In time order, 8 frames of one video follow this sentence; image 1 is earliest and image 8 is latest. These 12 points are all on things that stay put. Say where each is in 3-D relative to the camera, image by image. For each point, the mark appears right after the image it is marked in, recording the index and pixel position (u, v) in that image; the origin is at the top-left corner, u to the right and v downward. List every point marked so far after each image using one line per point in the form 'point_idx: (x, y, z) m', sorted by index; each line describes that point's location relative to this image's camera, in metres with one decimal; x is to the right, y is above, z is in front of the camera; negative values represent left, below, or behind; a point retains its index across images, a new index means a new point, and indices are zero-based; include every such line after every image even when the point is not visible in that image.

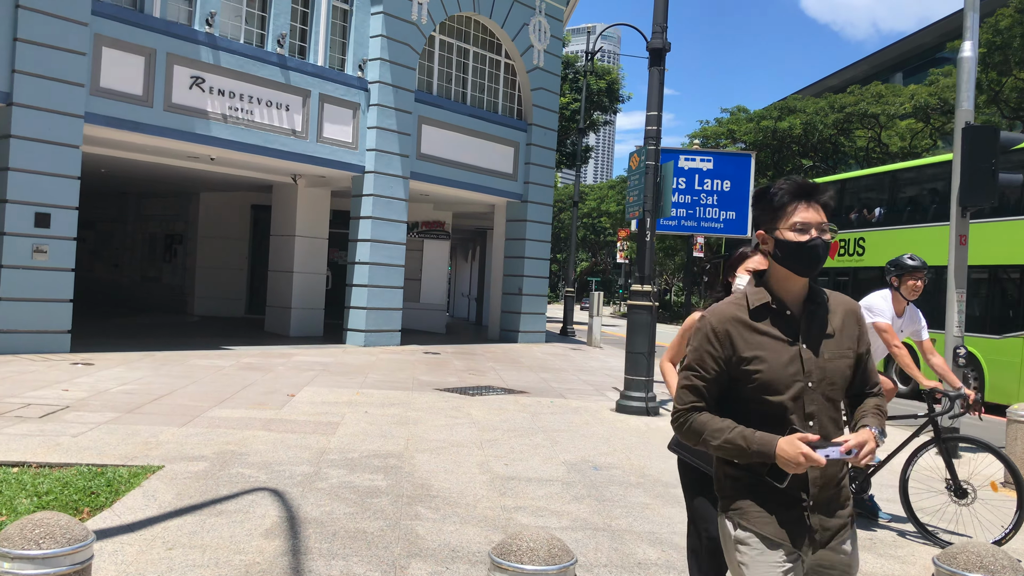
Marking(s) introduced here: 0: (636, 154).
0: (+1.6, +1.7, +10.5) m
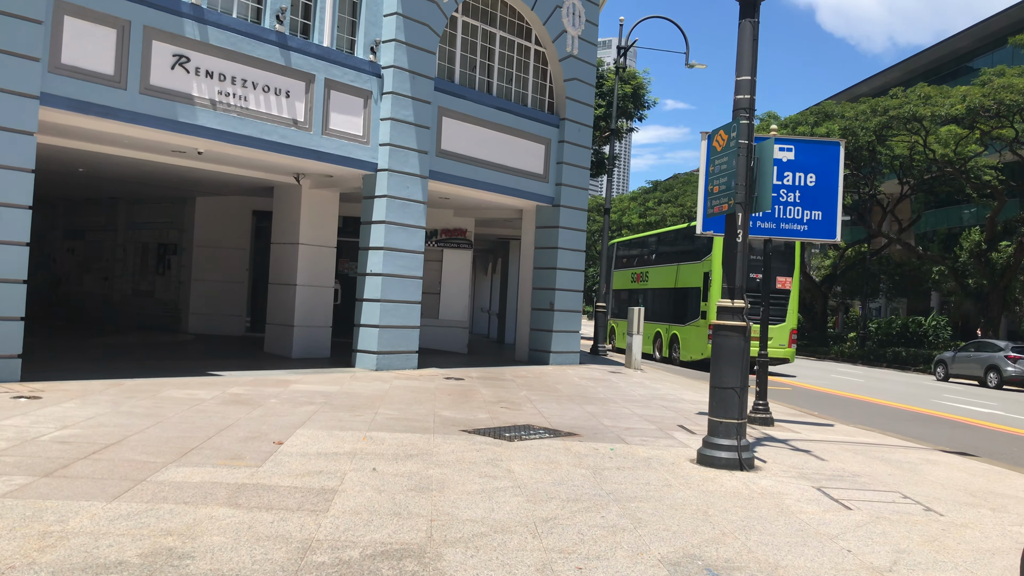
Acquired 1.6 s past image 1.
0: (+2.1, +1.5, +8.2) m
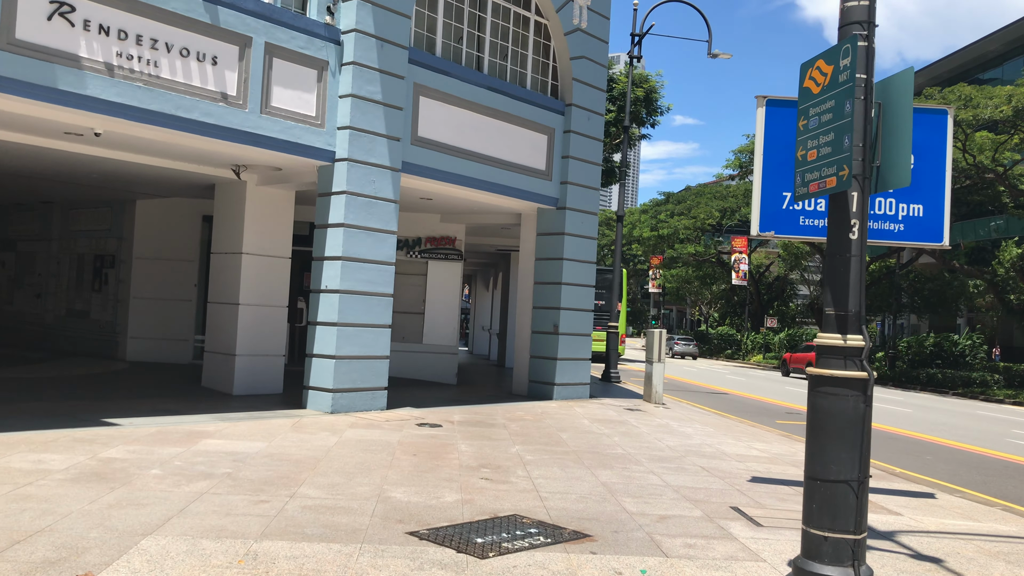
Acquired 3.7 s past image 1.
0: (+1.9, +1.4, +5.2) m
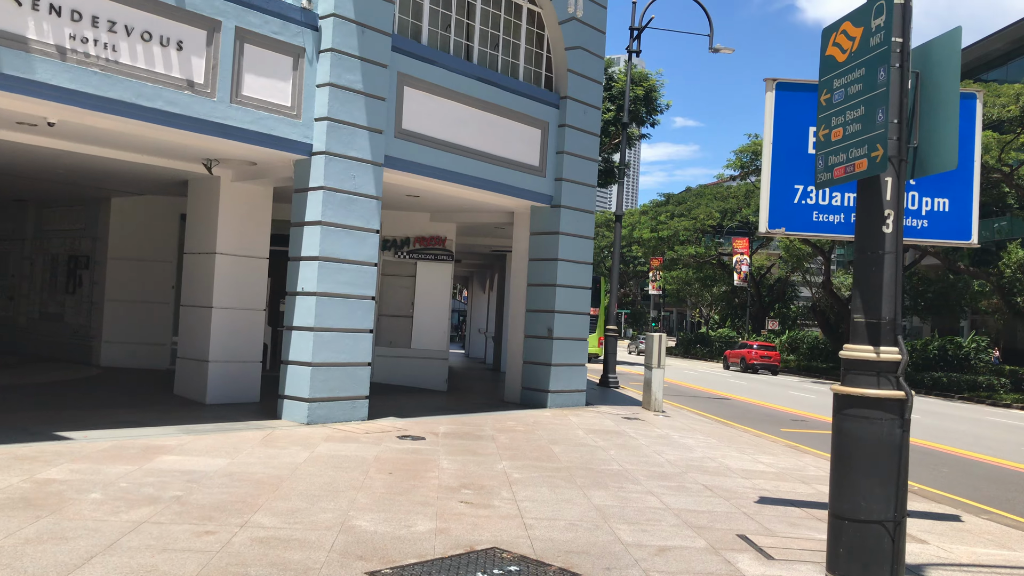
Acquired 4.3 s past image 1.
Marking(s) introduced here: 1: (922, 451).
0: (+1.8, +1.4, +4.4) m
1: (+7.7, -3.1, +15.6) m
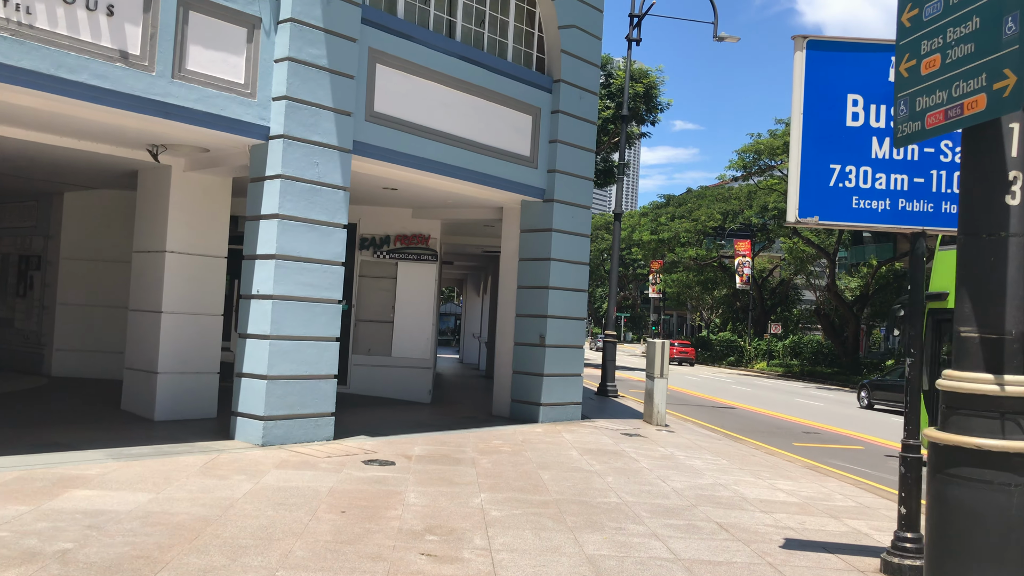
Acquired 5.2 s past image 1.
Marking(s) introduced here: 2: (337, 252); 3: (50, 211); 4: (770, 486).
0: (+1.6, +1.4, +3.1) m
1: (+7.5, -3.1, +14.3) m
2: (-2.1, +0.4, +10.1) m
3: (-8.1, +1.4, +14.6) m
4: (+2.9, -2.2, +9.2) m
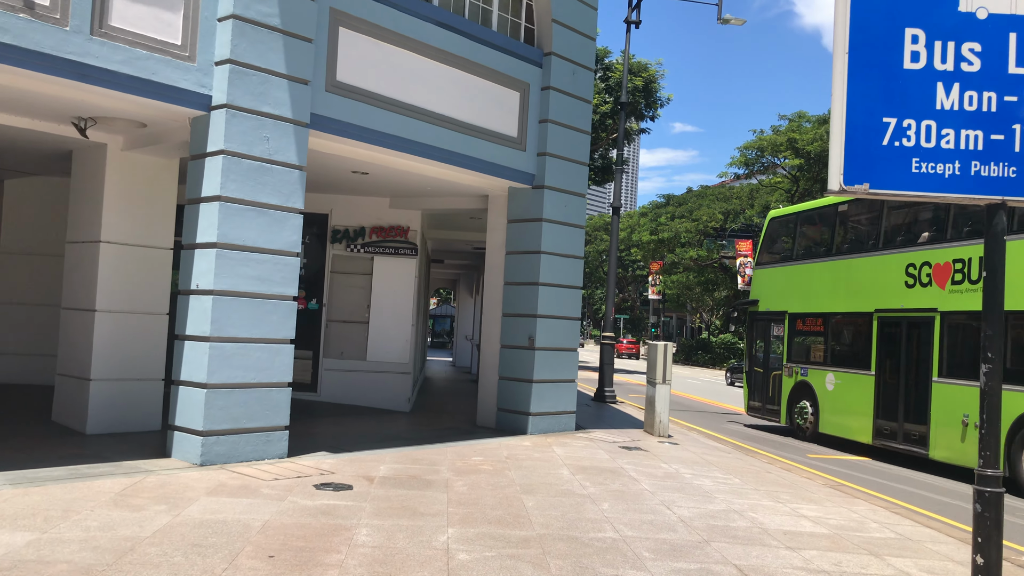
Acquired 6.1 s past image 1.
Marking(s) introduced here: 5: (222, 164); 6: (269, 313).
0: (+1.4, +1.5, +1.8) m
1: (+7.3, -3.1, +13.0) m
2: (-2.3, +0.5, +8.8) m
3: (-8.3, +1.4, +13.3) m
4: (+2.7, -2.1, +7.9) m
5: (-2.9, +1.2, +8.3) m
6: (-2.5, -0.3, +8.6) m
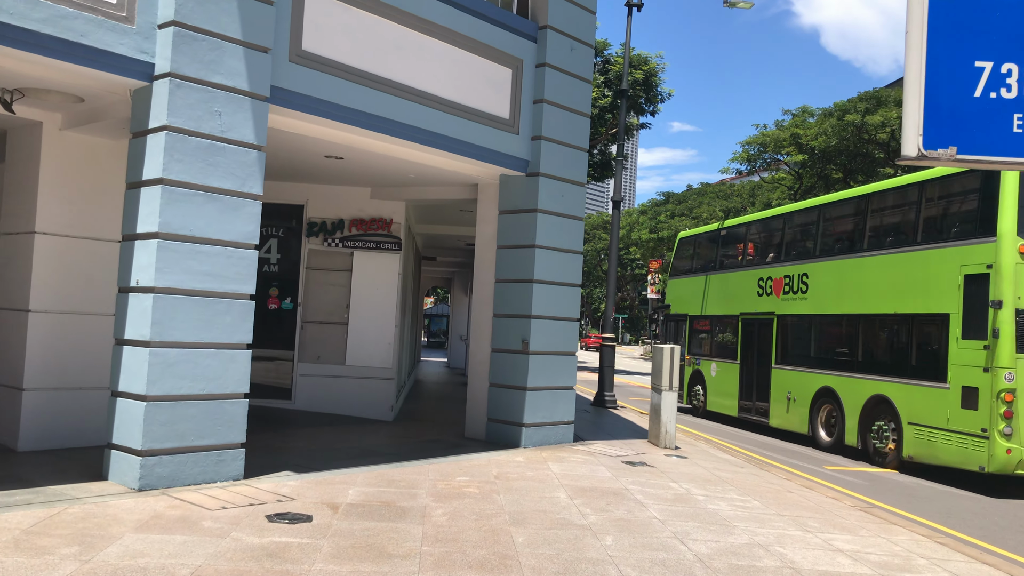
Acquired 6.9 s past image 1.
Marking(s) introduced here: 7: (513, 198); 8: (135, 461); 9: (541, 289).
0: (+1.3, +1.5, +0.7) m
1: (+7.2, -3.0, +11.9) m
2: (-2.4, +0.5, +7.7) m
3: (-8.5, +1.4, +12.2) m
4: (+2.6, -2.1, +6.8) m
5: (-3.0, +1.3, +7.1) m
6: (-2.6, -0.2, +7.5) m
7: (0.0, +1.2, +11.0) m
8: (-3.2, -1.5, +7.0) m
9: (+0.4, 0.0, +10.7) m
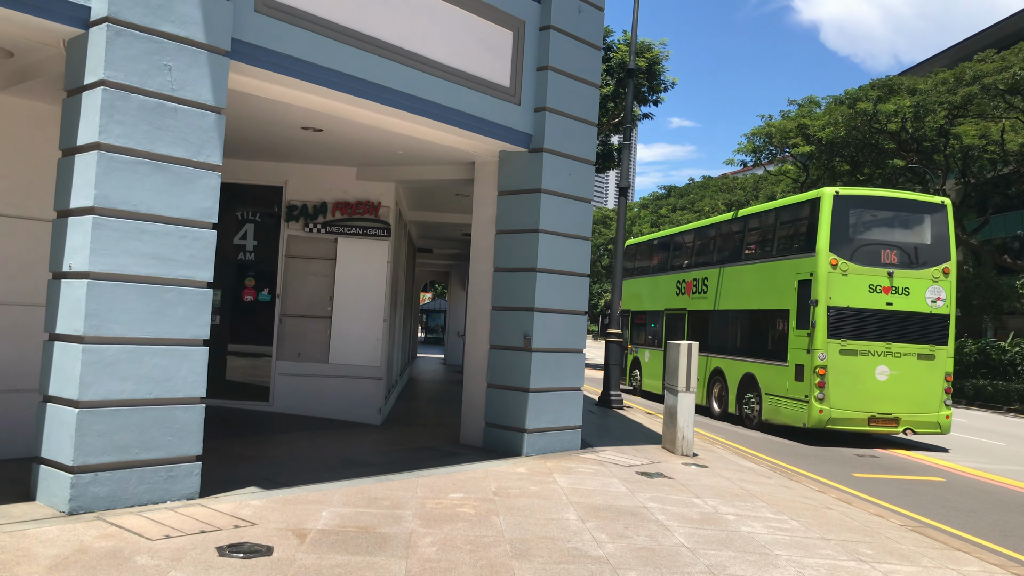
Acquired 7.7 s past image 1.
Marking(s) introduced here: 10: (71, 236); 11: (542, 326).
0: (+1.3, +1.5, -0.5) m
1: (+7.2, -2.9, +10.8) m
2: (-2.4, +0.6, +6.6) m
3: (-8.5, +1.6, +11.0) m
4: (+2.6, -2.0, +5.7) m
5: (-3.0, +1.4, +6.0) m
6: (-2.6, -0.1, +6.4) m
7: (0.0, +1.3, +9.8) m
8: (-3.2, -1.4, +5.9) m
9: (+0.4, +0.1, +9.6) m
10: (-3.2, +0.4, +6.1) m
11: (+0.3, -0.4, +9.6) m
